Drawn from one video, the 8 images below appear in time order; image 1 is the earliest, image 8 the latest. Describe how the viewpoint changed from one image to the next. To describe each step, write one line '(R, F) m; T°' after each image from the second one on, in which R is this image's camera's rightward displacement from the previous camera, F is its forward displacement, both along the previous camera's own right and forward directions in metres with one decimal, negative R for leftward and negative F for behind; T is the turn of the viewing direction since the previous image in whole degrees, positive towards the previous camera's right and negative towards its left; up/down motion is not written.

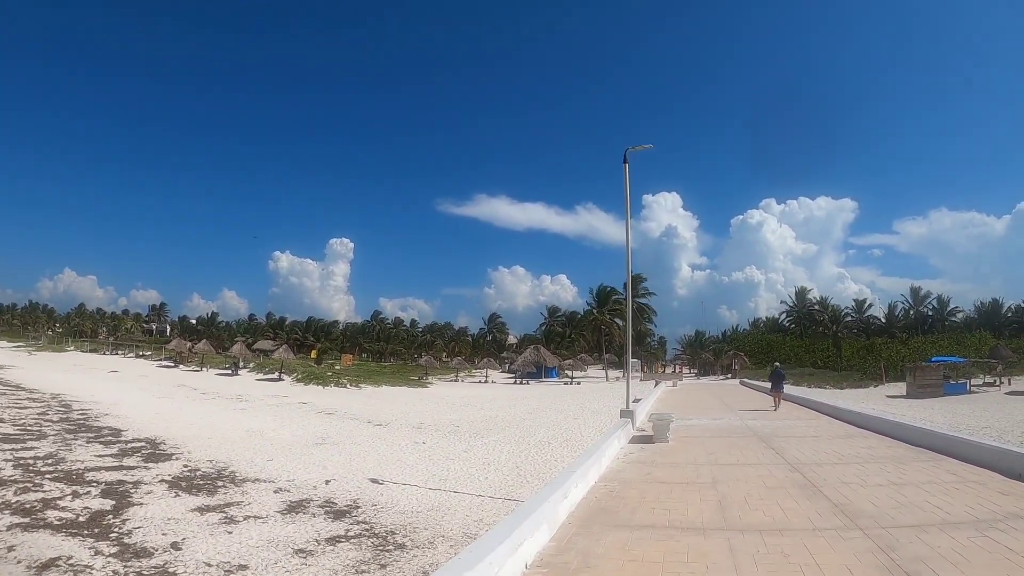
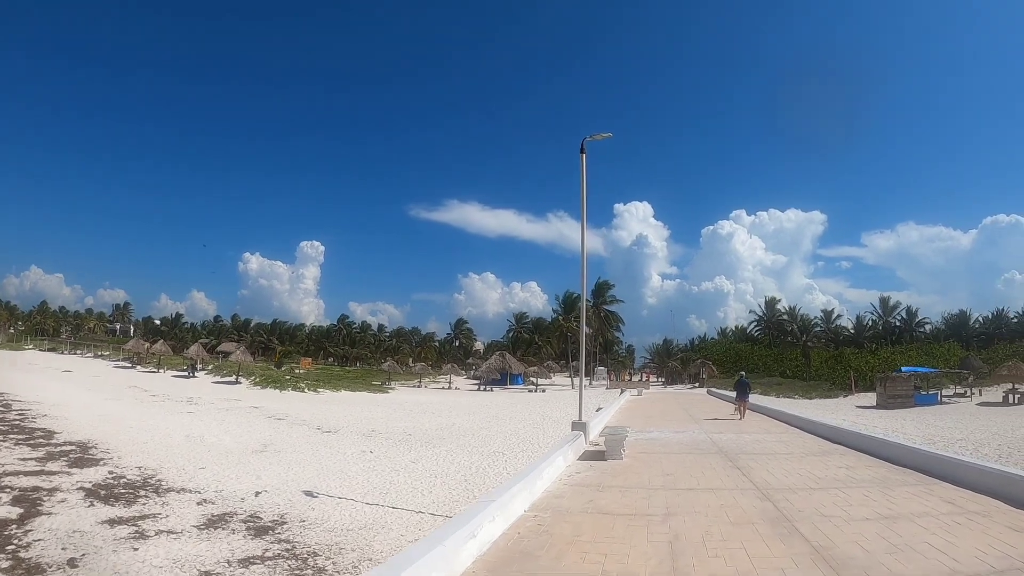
(+0.4, +0.9) m; +3°
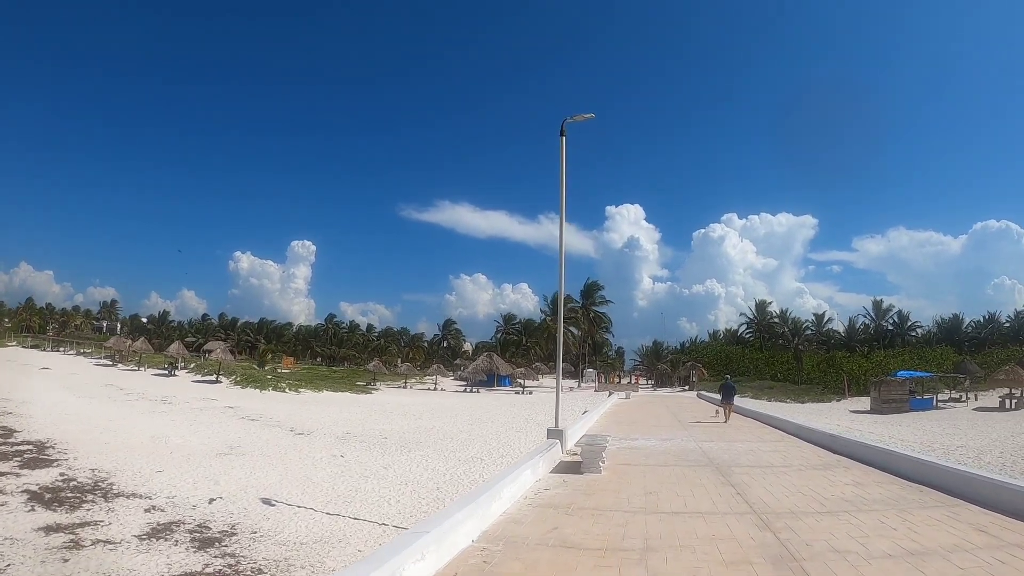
(+0.2, +0.7) m; +1°
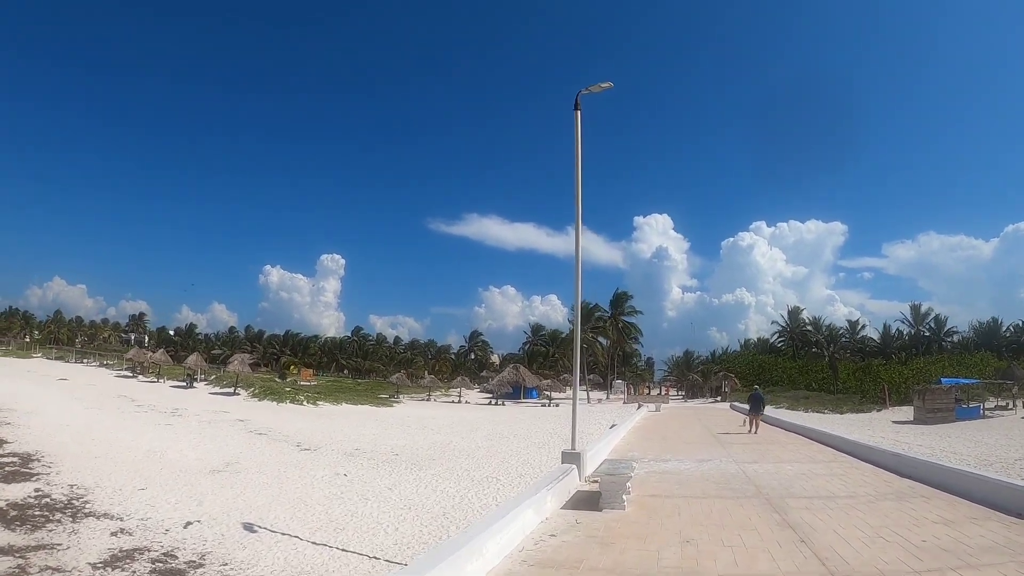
(+0.2, +1.1) m; -2°
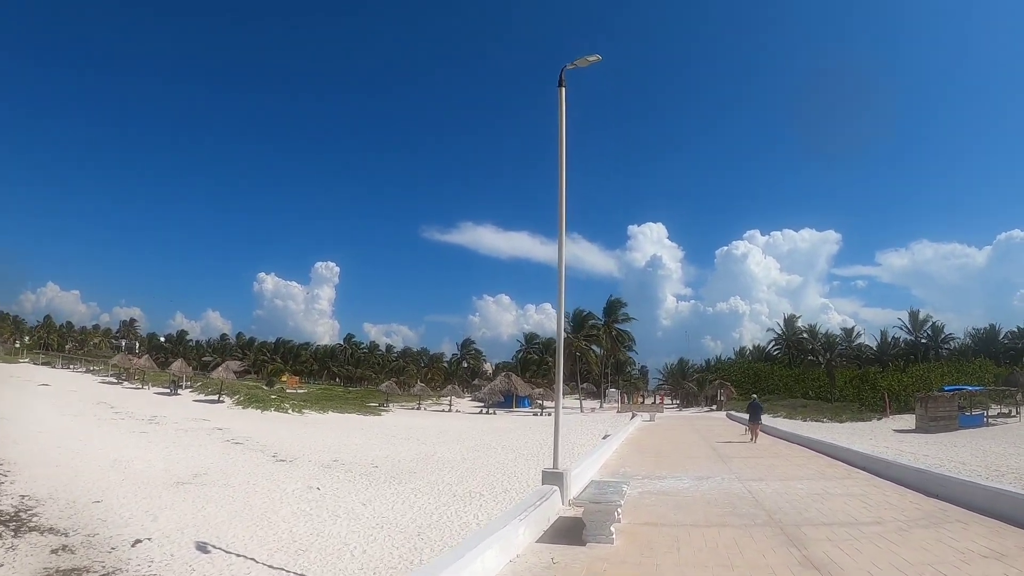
(+0.2, +0.7) m; +1°
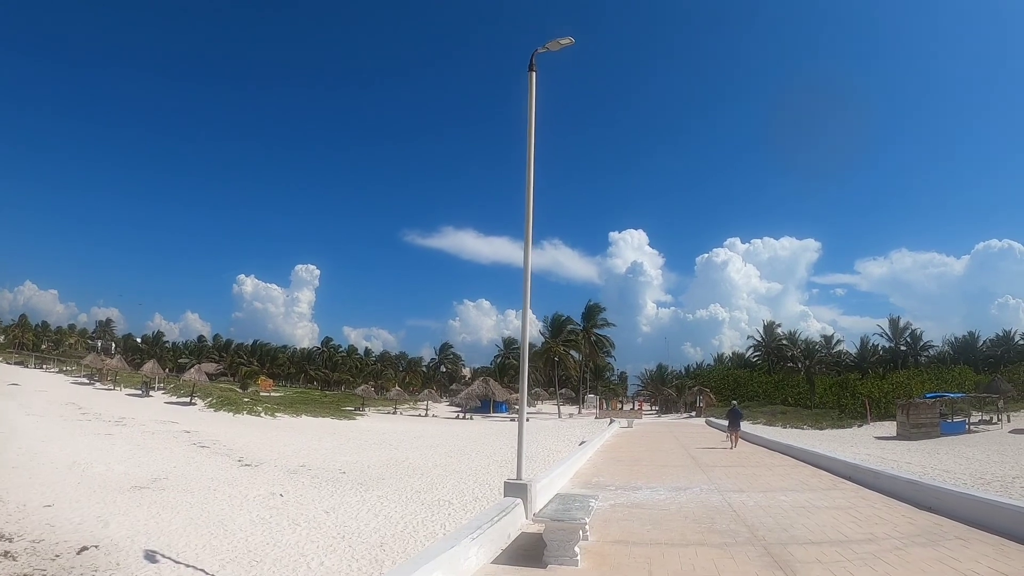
(+0.2, +0.5) m; +2°
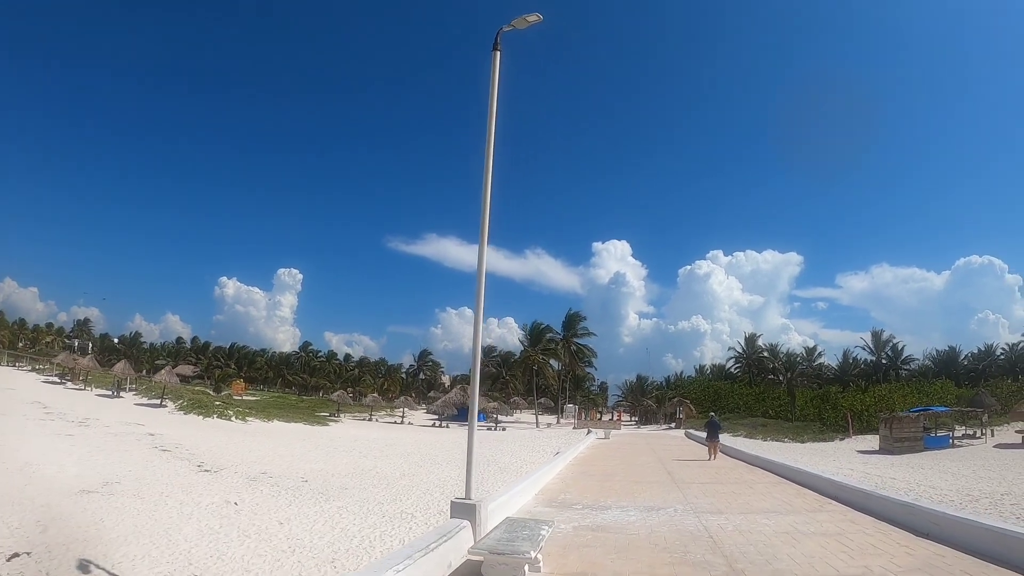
(+0.2, +0.6) m; +2°
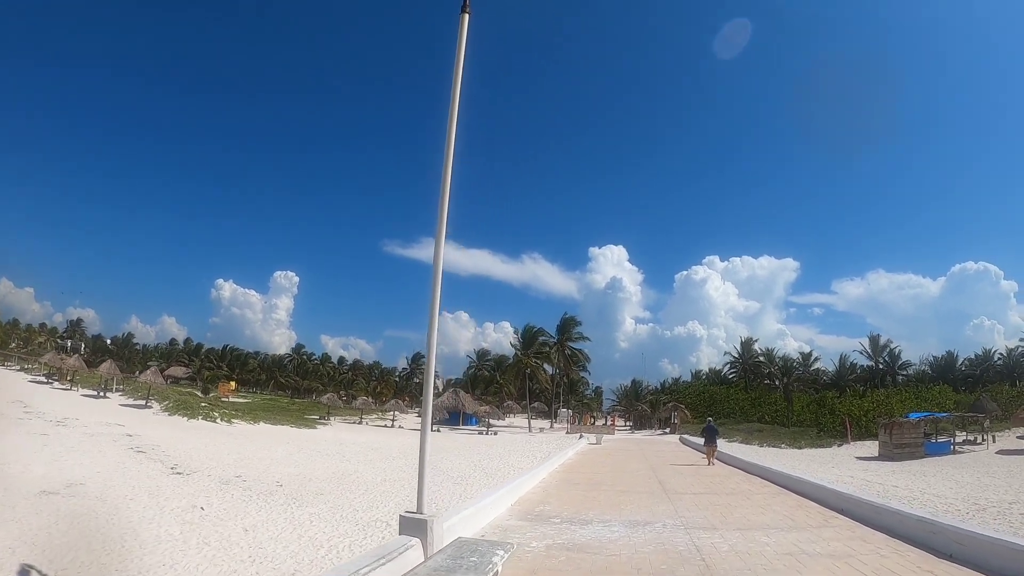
(+0.2, +0.6) m; 0°
